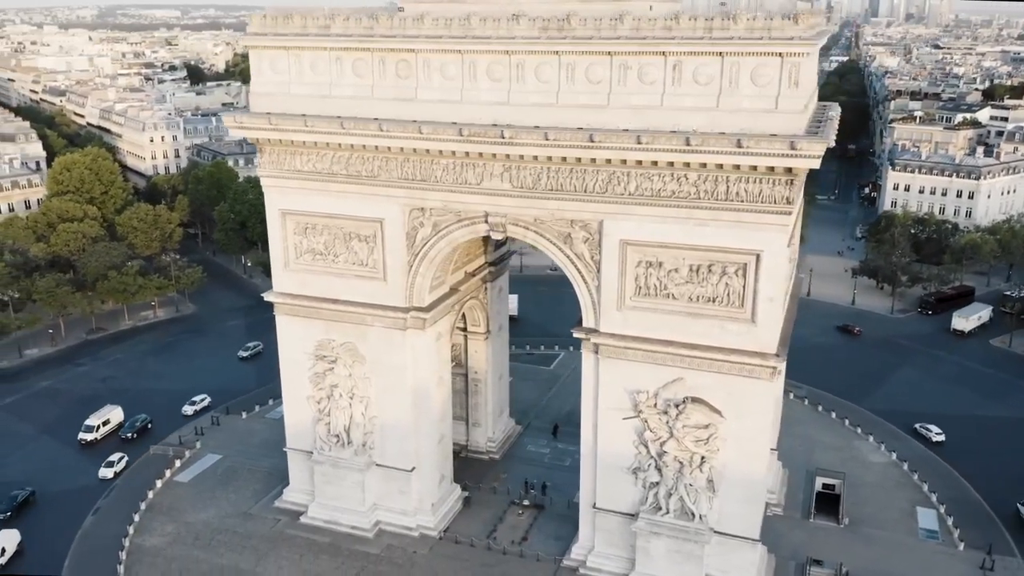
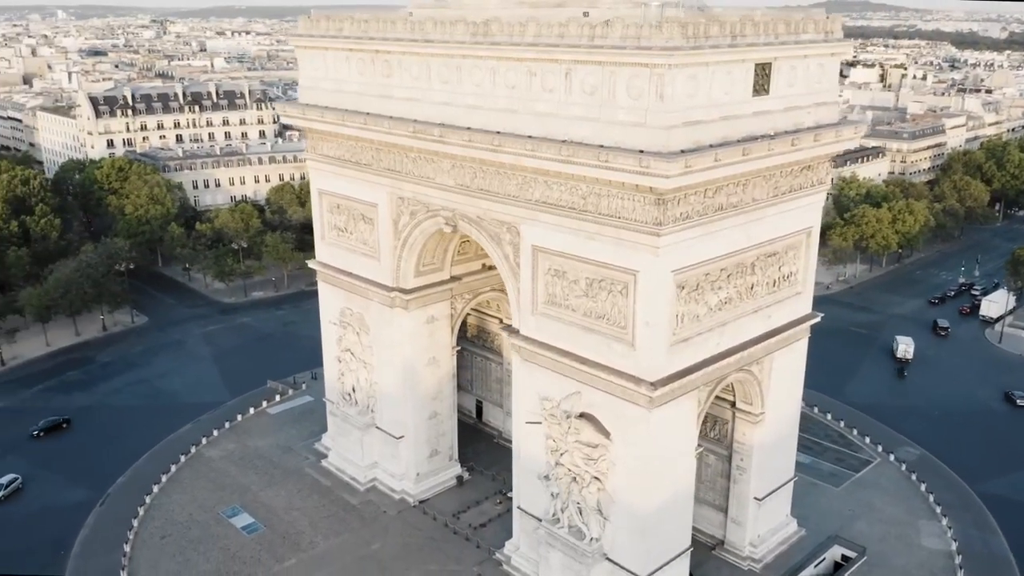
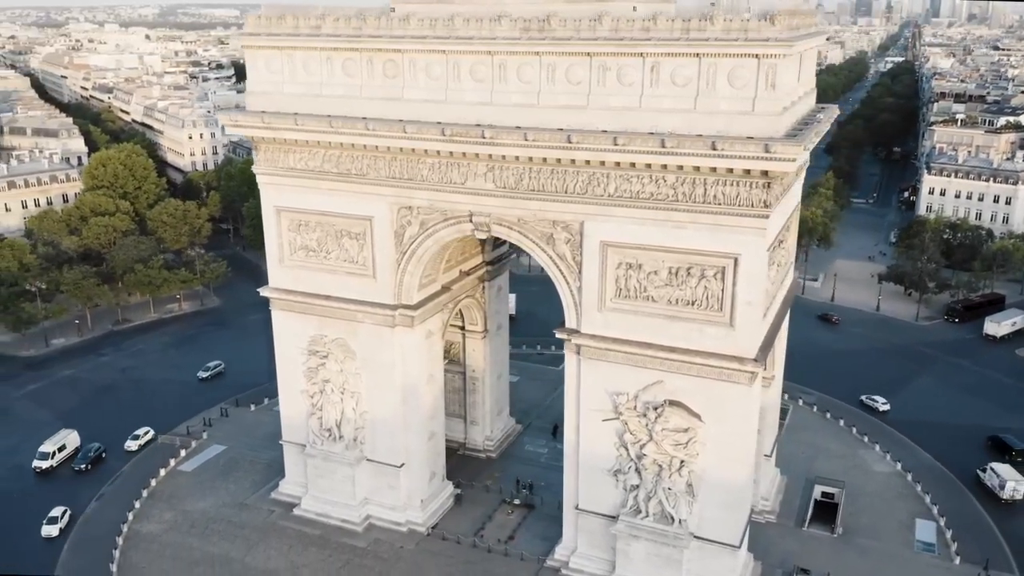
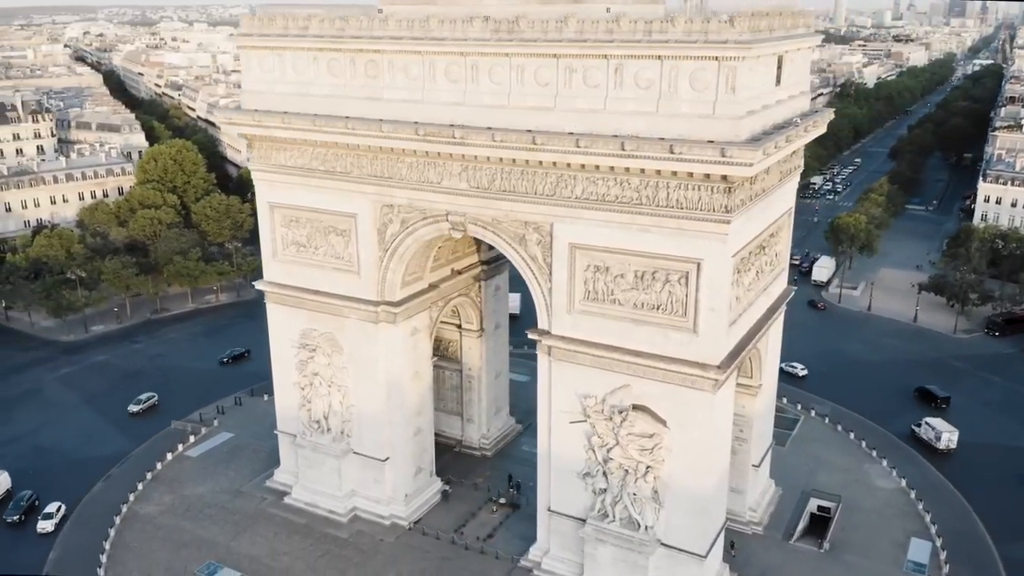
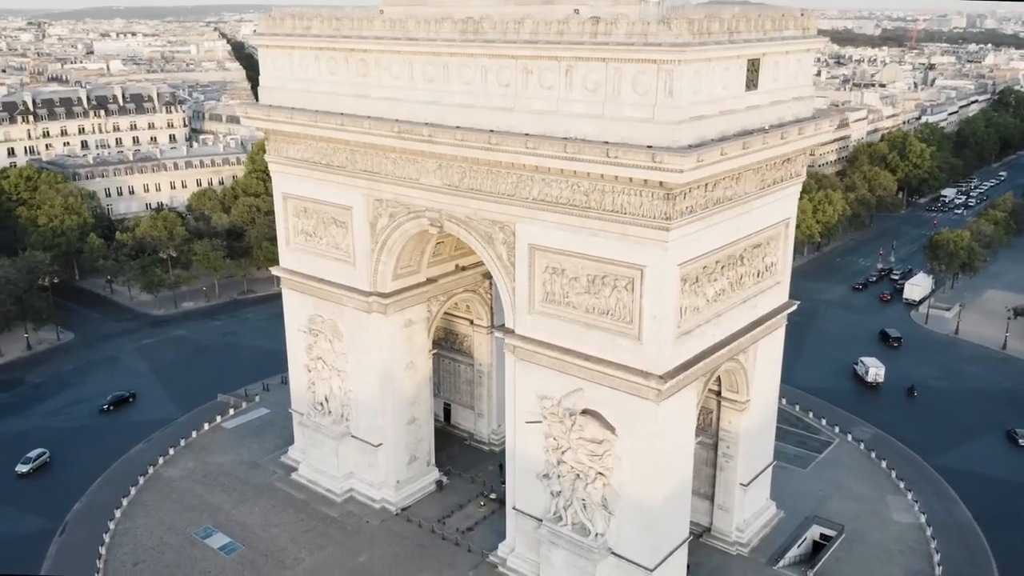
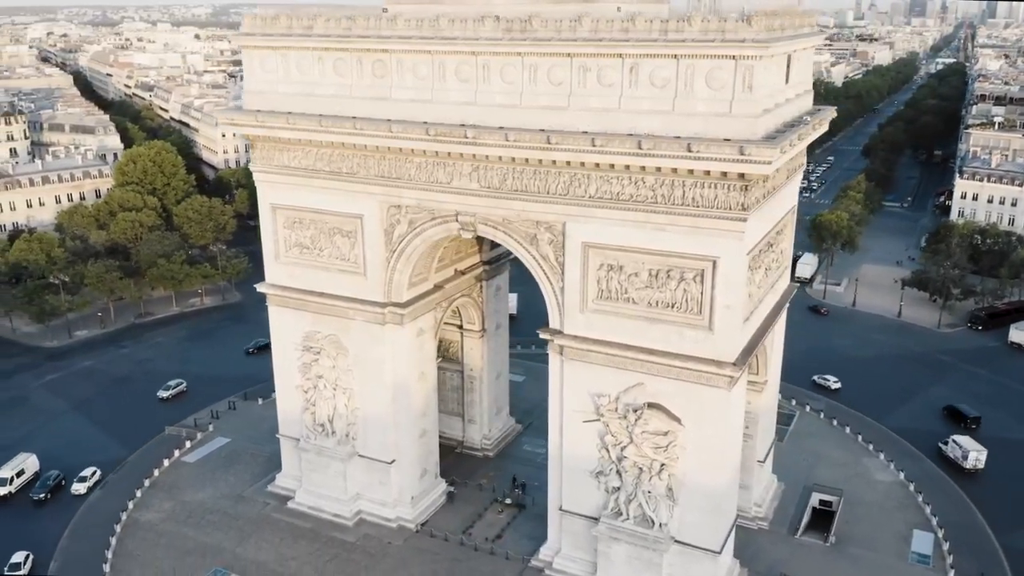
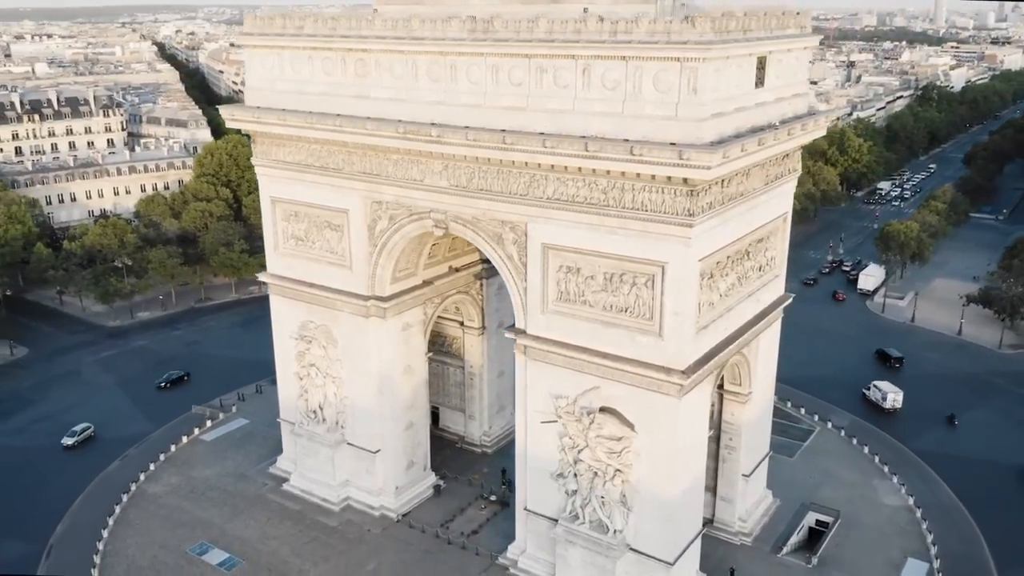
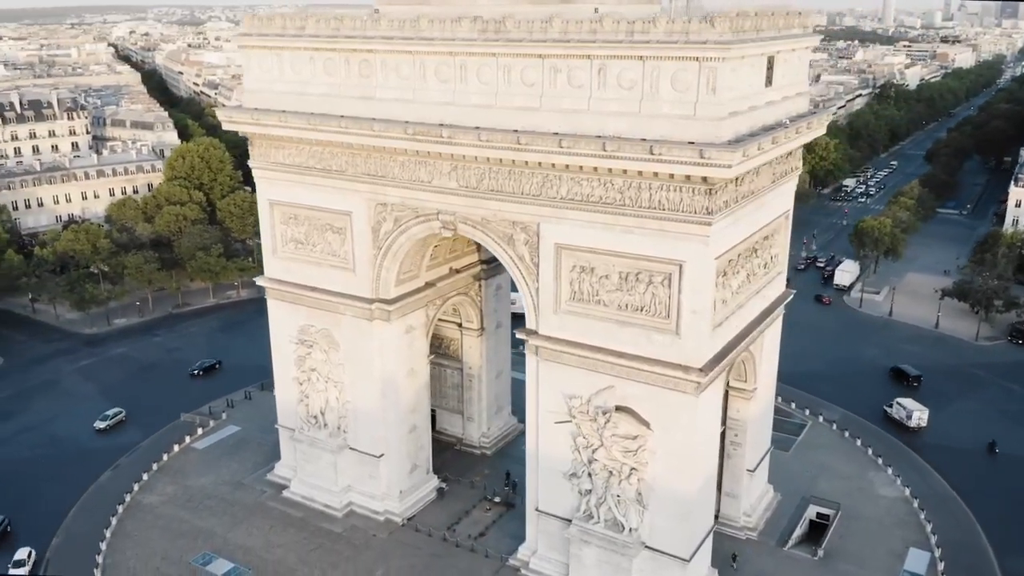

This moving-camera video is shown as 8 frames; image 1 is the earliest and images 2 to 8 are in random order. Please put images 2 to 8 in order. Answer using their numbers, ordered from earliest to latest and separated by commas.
3, 6, 4, 8, 7, 5, 2
